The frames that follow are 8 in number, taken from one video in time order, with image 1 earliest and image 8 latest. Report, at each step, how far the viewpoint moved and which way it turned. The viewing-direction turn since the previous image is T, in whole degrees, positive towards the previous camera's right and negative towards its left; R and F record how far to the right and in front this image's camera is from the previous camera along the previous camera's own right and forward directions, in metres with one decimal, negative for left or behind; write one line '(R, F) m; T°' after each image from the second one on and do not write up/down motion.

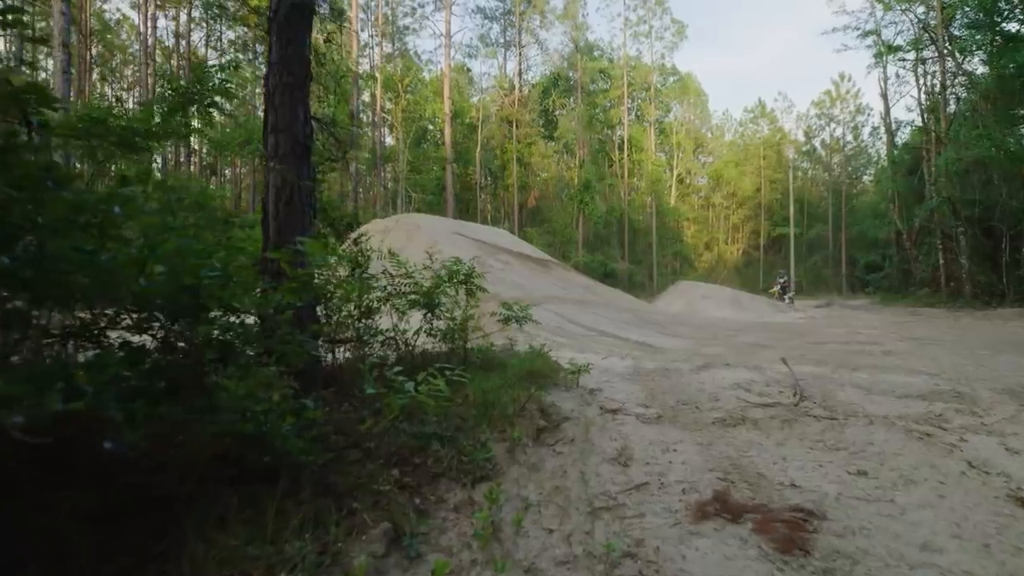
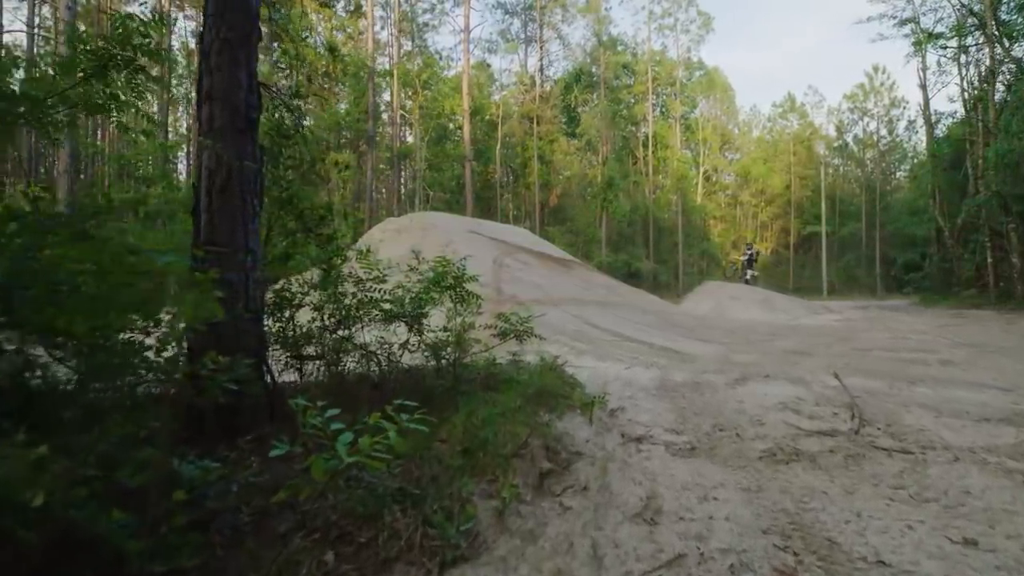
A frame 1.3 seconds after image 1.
(+0.2, +1.0) m; -2°
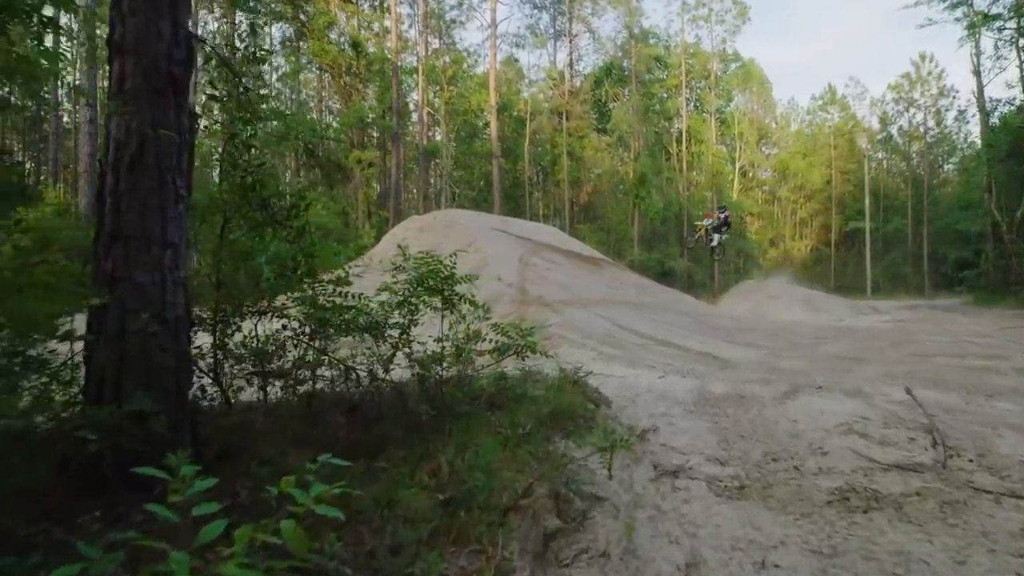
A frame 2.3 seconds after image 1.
(+0.2, +0.9) m; -3°
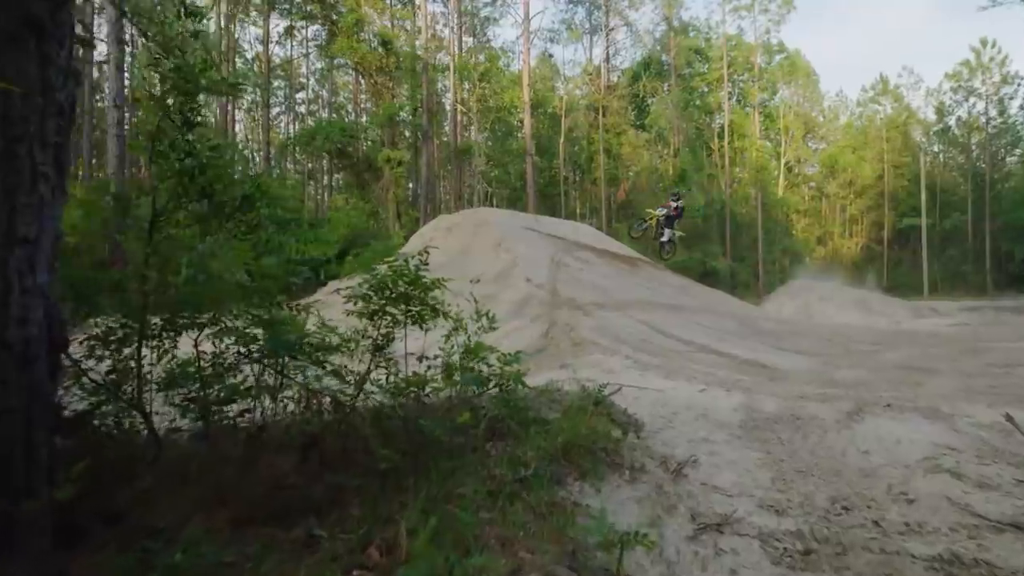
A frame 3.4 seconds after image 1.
(+0.2, +0.8) m; -4°
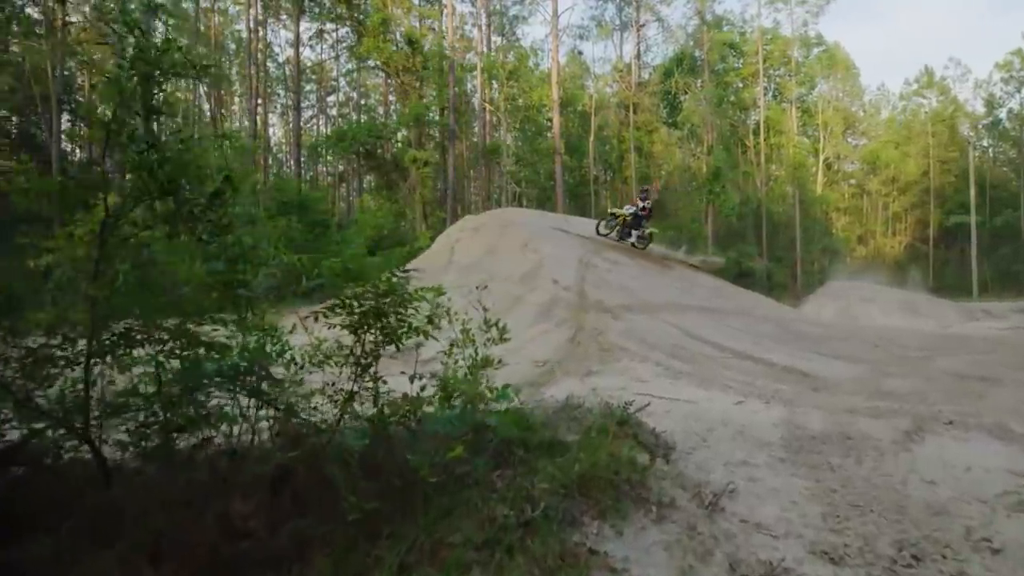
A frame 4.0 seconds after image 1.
(+0.1, +0.5) m; -3°
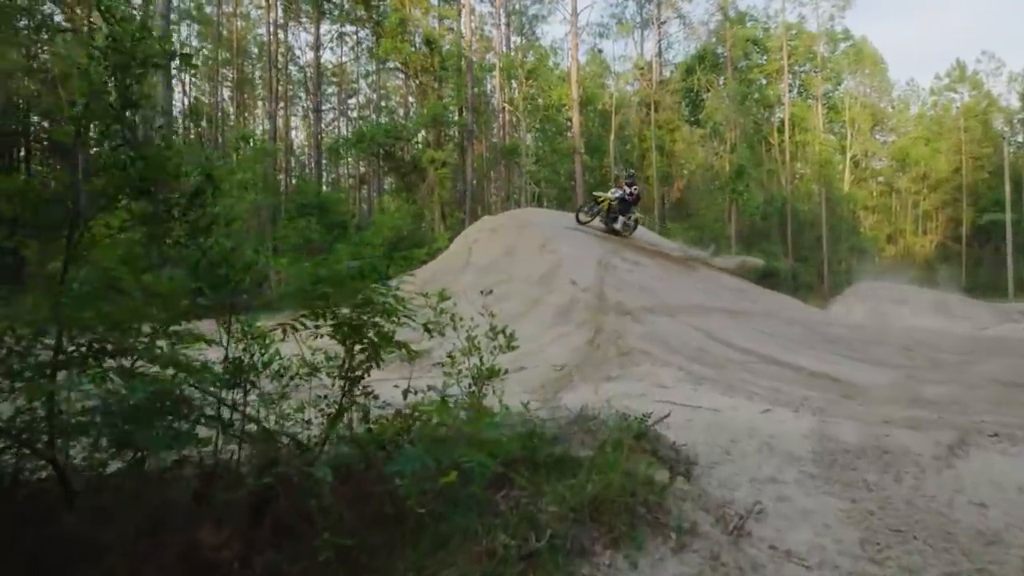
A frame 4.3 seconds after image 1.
(+0.1, +0.3) m; -2°
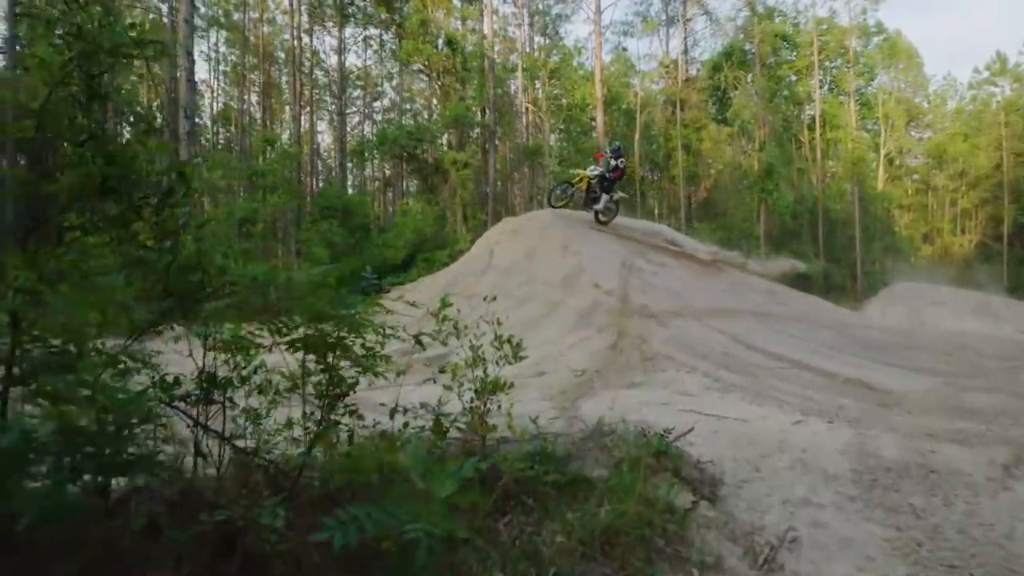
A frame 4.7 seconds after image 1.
(+0.1, +0.3) m; -2°
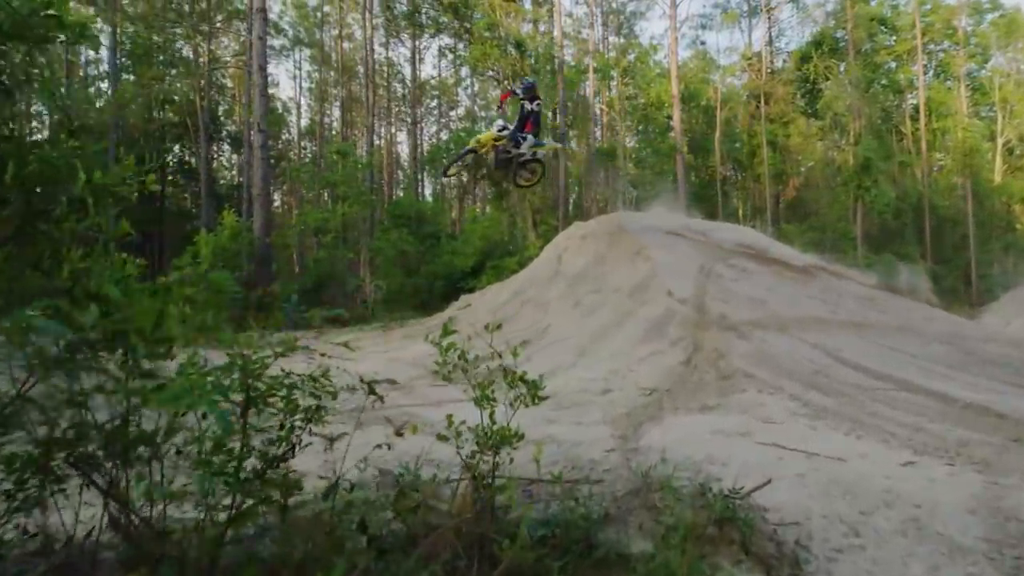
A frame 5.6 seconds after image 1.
(+0.3, +0.7) m; -7°
